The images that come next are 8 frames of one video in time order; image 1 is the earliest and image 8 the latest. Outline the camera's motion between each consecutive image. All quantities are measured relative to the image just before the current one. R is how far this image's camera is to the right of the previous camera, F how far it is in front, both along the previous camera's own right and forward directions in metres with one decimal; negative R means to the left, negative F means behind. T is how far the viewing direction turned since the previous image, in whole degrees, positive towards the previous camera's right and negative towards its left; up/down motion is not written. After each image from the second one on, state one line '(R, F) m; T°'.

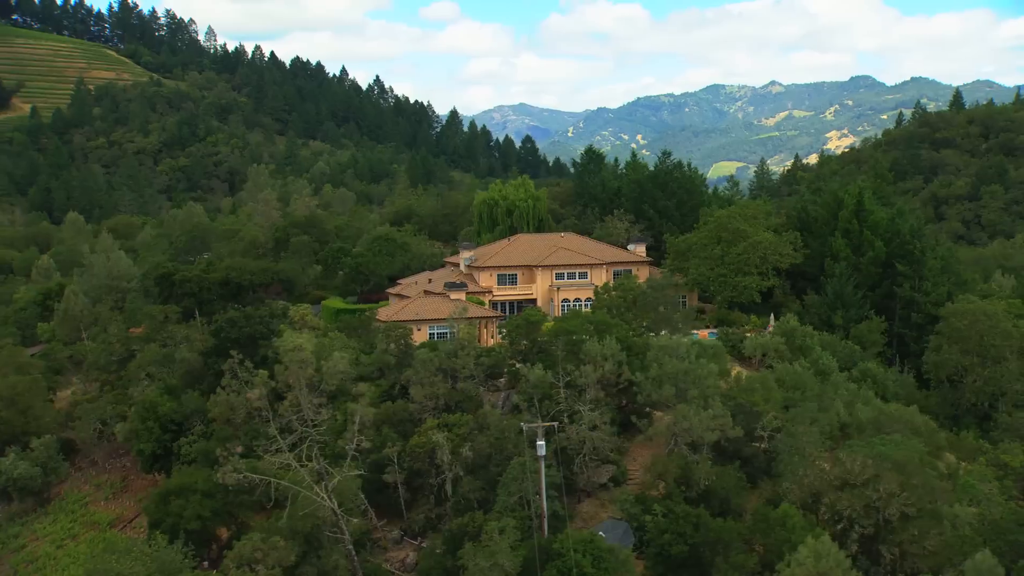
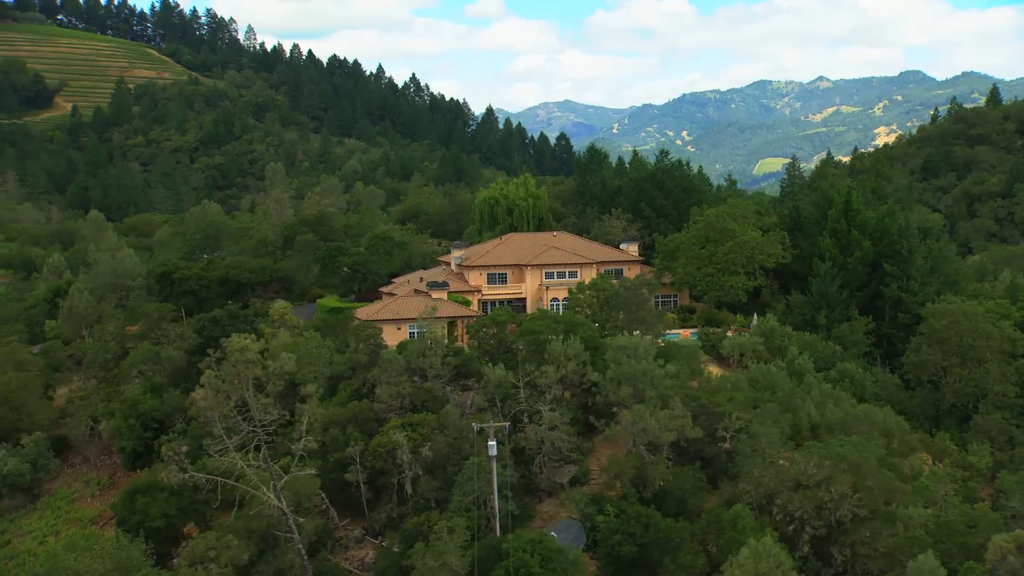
(+1.6, -0.1) m; -2°
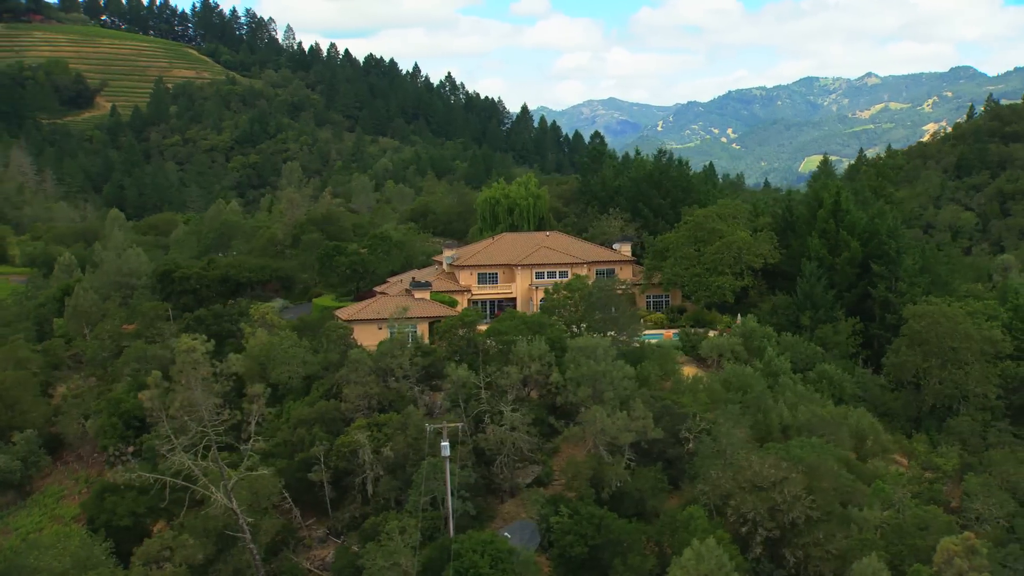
(+1.6, 0.0) m; -2°
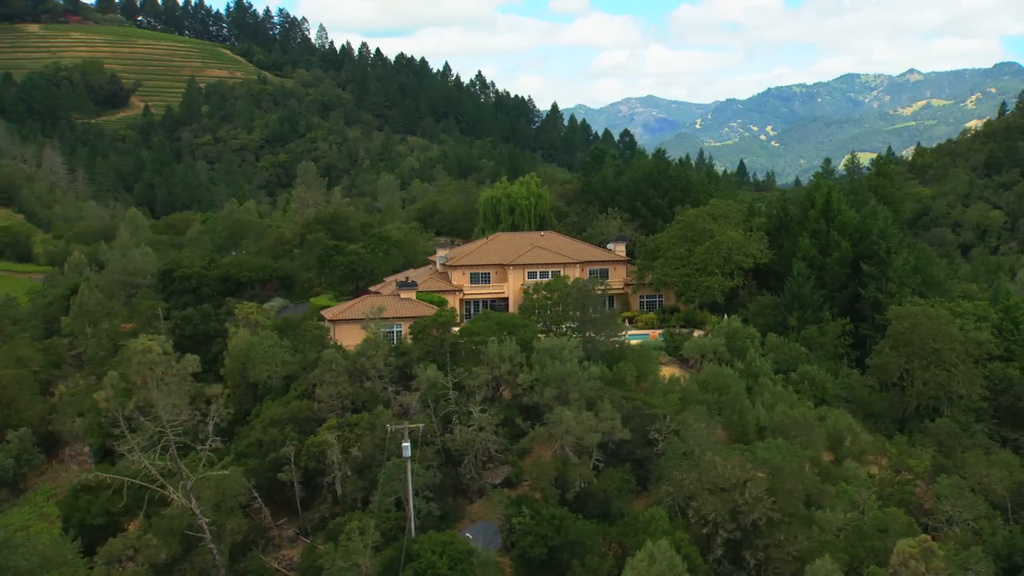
(+1.3, 0.0) m; -1°
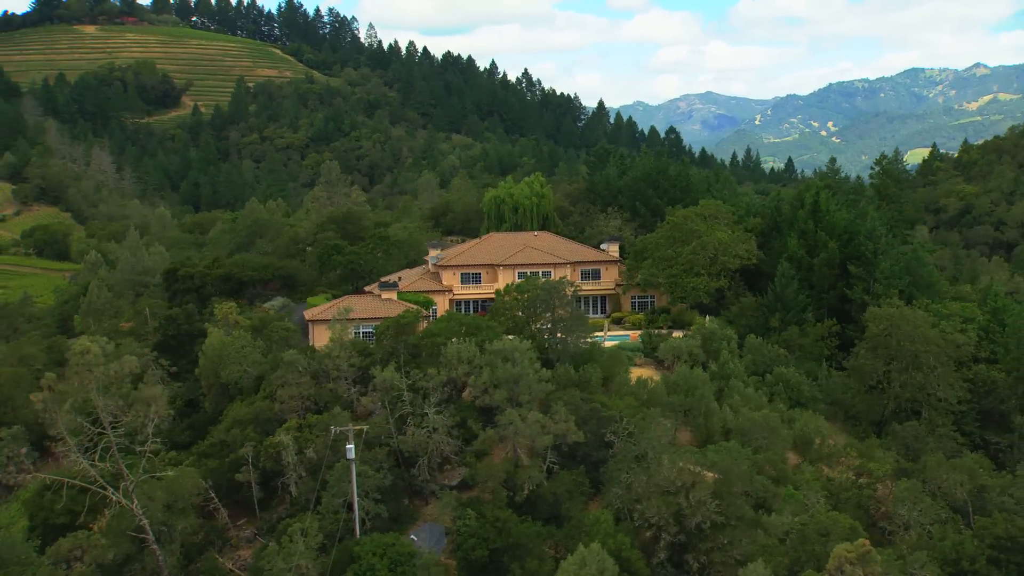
(+2.0, +0.1) m; -2°
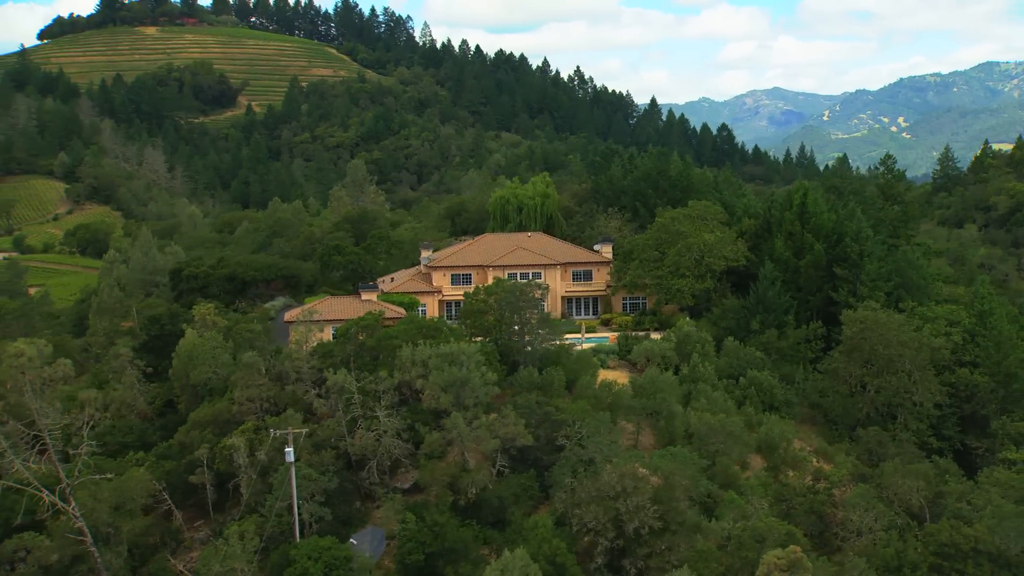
(+2.2, +0.1) m; -2°
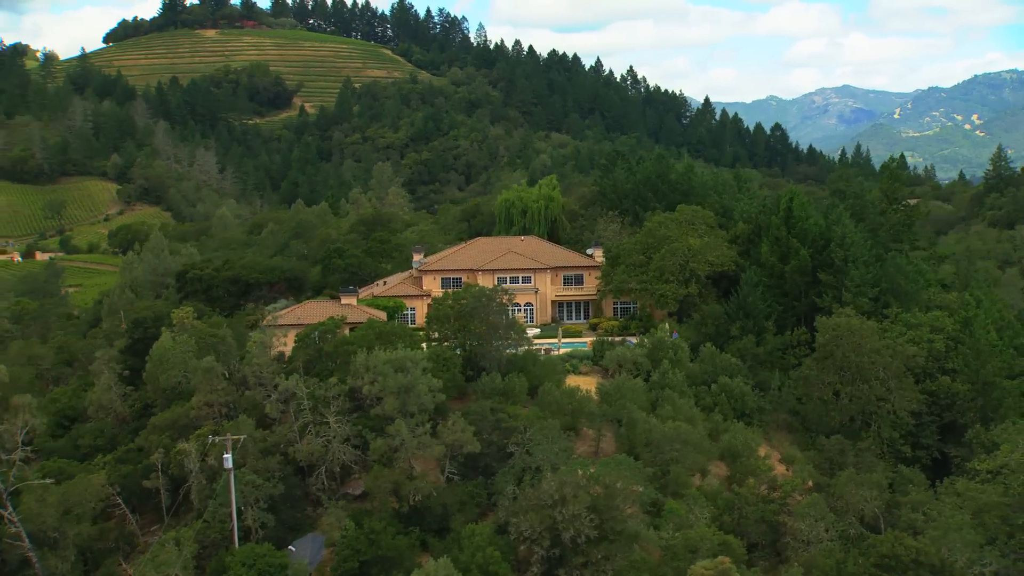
(+2.2, +0.2) m; -2°
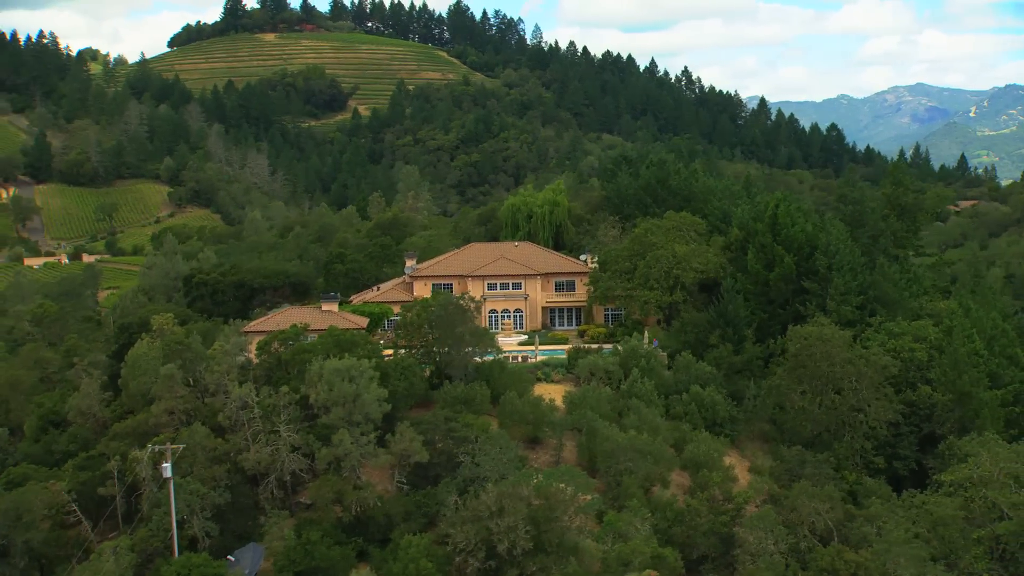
(+2.2, +0.2) m; -2°
